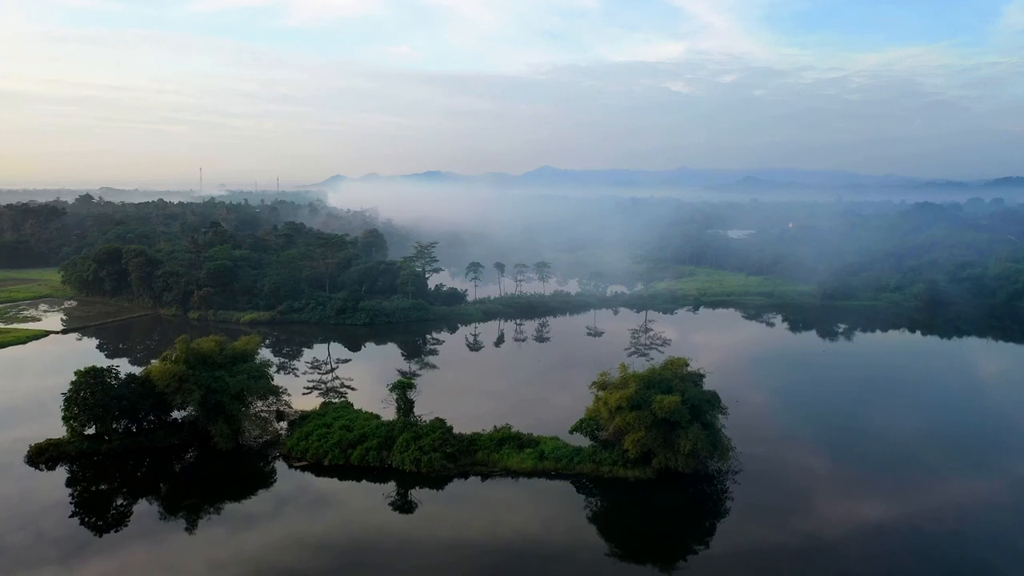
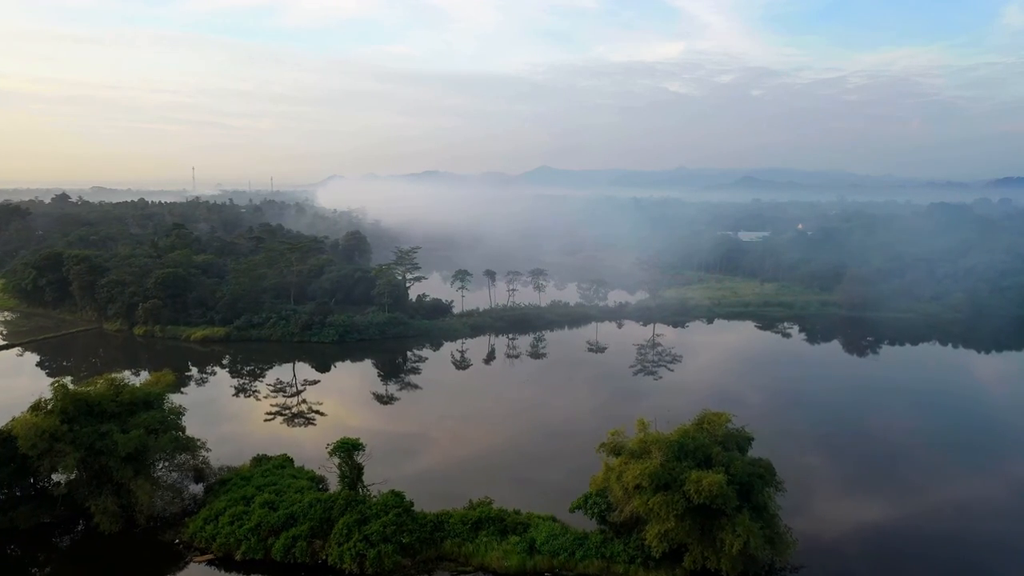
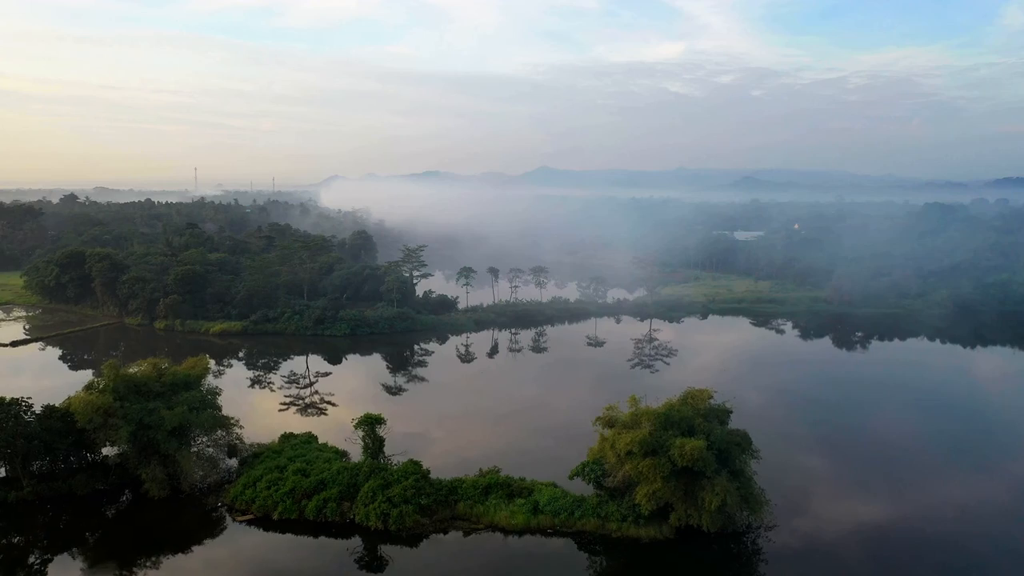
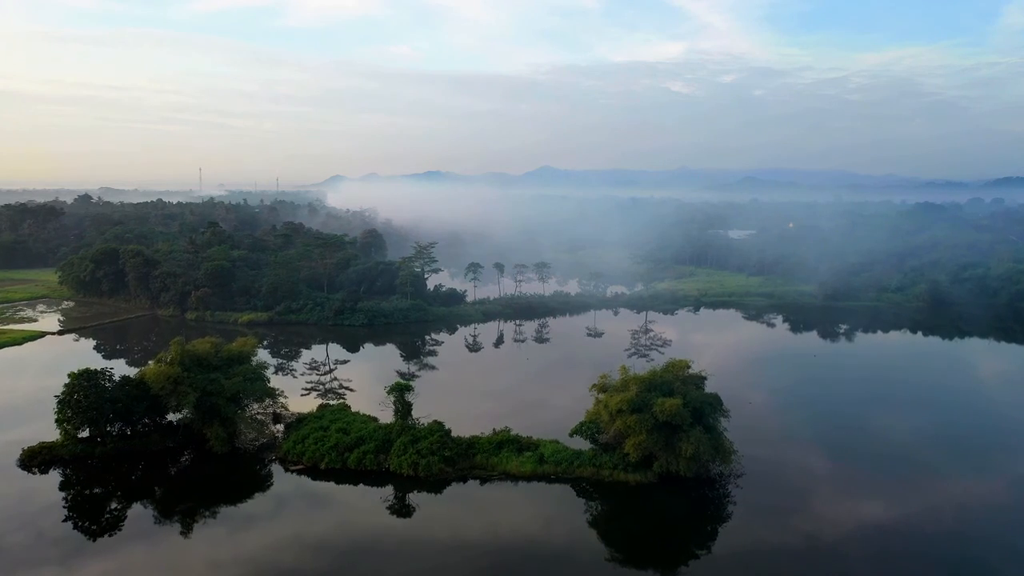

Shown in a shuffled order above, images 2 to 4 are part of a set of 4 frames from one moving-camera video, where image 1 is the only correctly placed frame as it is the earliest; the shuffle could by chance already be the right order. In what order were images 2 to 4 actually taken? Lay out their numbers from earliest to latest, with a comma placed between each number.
4, 3, 2
